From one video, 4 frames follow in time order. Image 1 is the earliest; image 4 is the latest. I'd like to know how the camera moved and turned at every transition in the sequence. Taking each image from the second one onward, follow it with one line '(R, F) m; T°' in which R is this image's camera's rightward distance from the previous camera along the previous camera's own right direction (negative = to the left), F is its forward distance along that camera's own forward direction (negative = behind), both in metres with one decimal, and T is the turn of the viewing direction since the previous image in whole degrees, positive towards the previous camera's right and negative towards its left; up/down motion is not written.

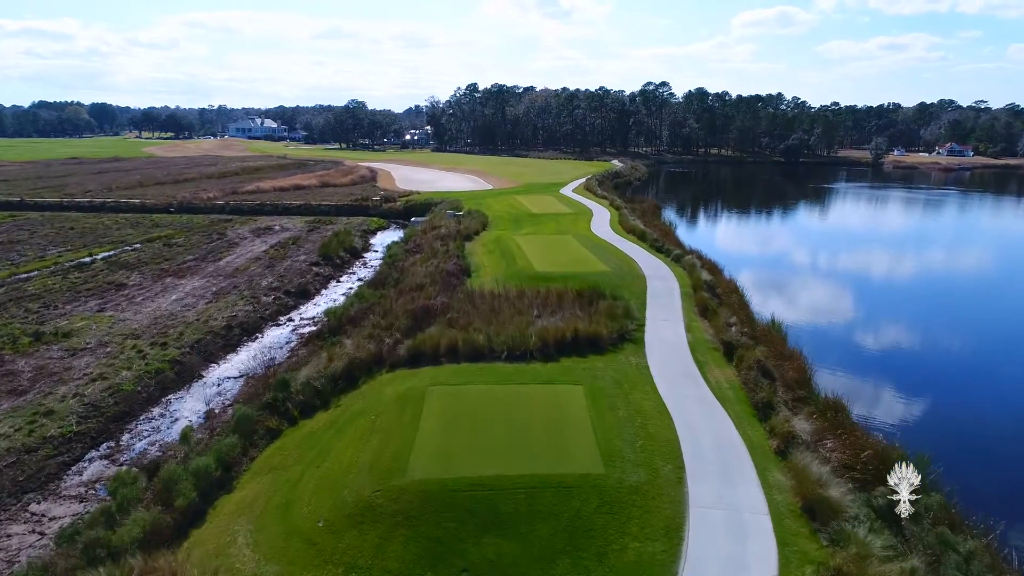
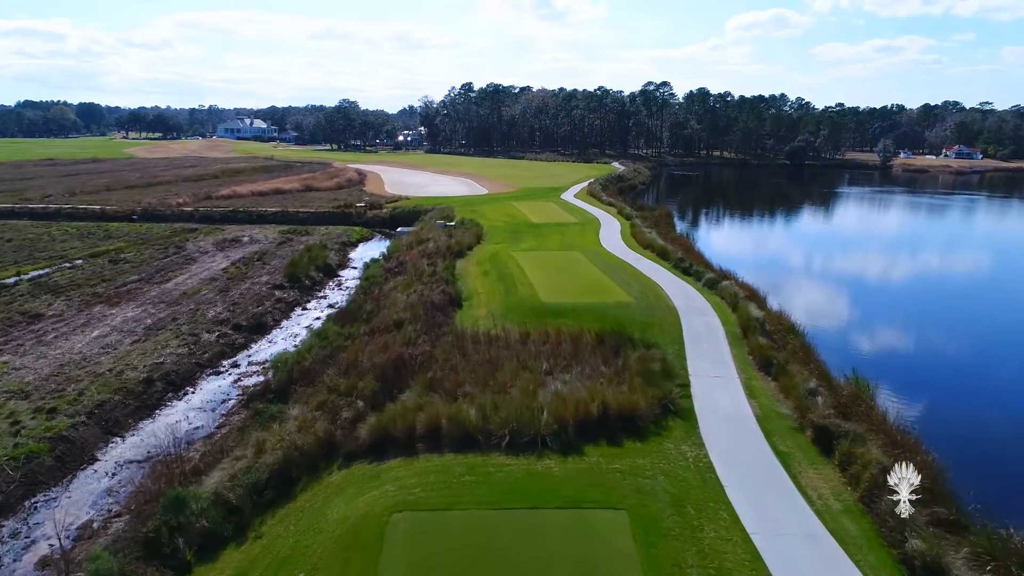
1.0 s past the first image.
(-0.1, +4.4) m; 0°
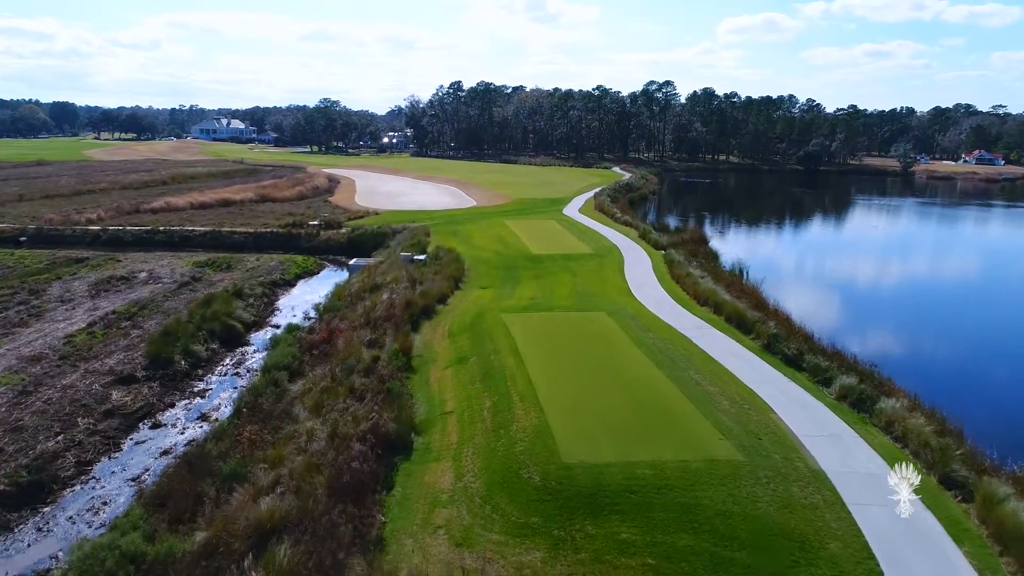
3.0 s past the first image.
(0.0, +9.3) m; +1°
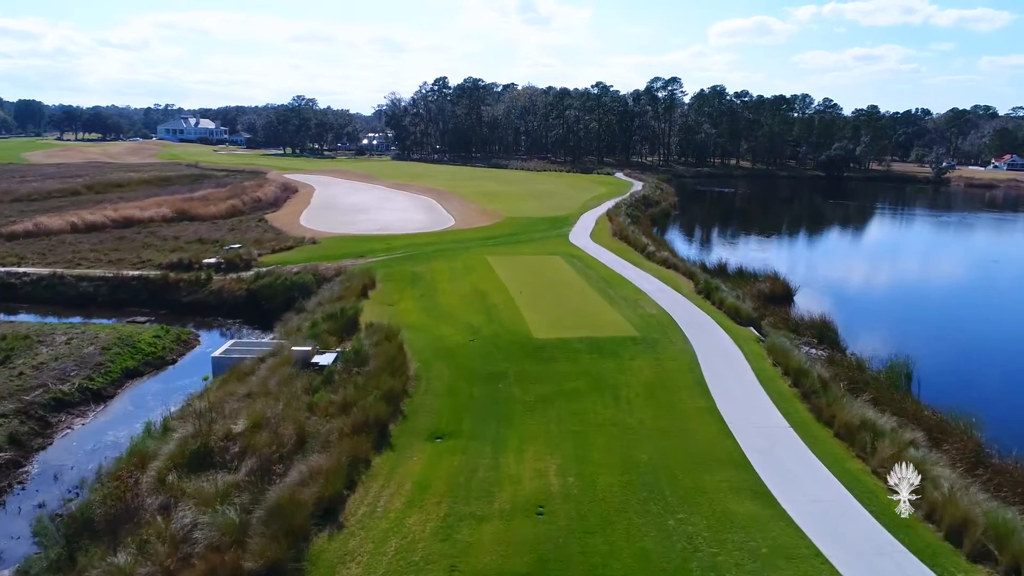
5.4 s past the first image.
(+0.1, +11.6) m; +1°
